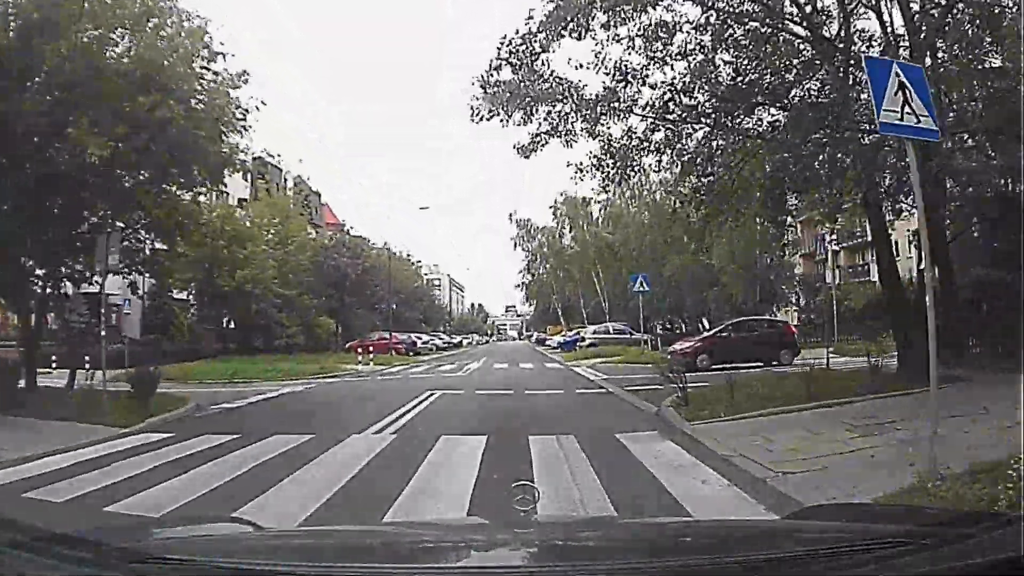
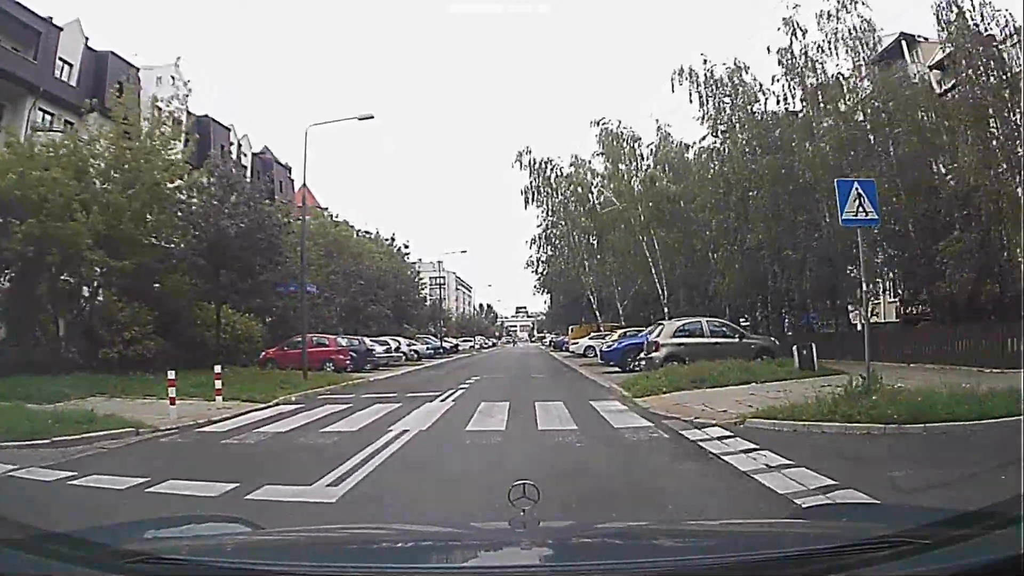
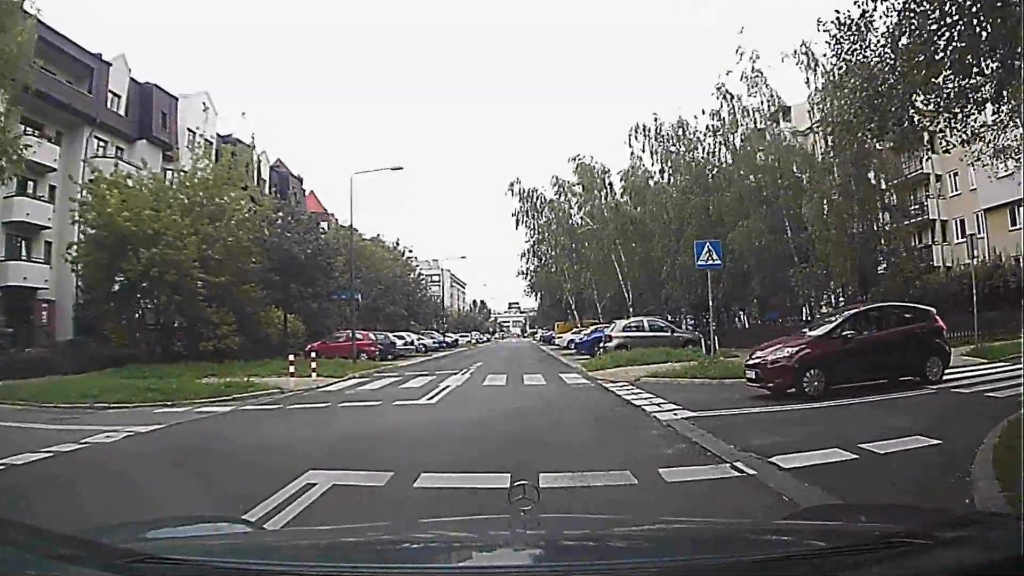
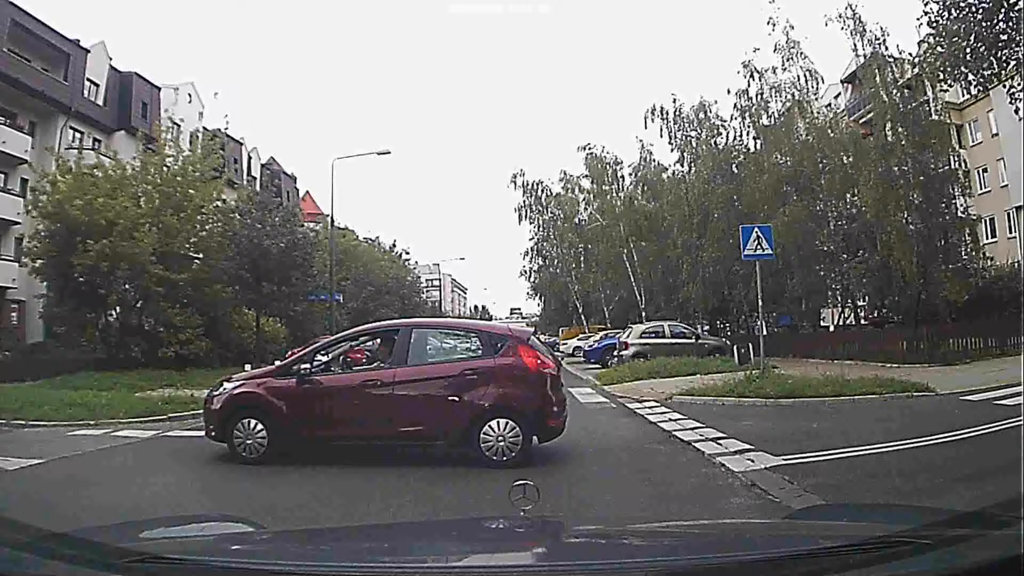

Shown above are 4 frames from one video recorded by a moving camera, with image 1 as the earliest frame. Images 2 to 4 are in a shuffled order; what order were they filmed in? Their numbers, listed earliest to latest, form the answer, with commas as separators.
3, 4, 2
